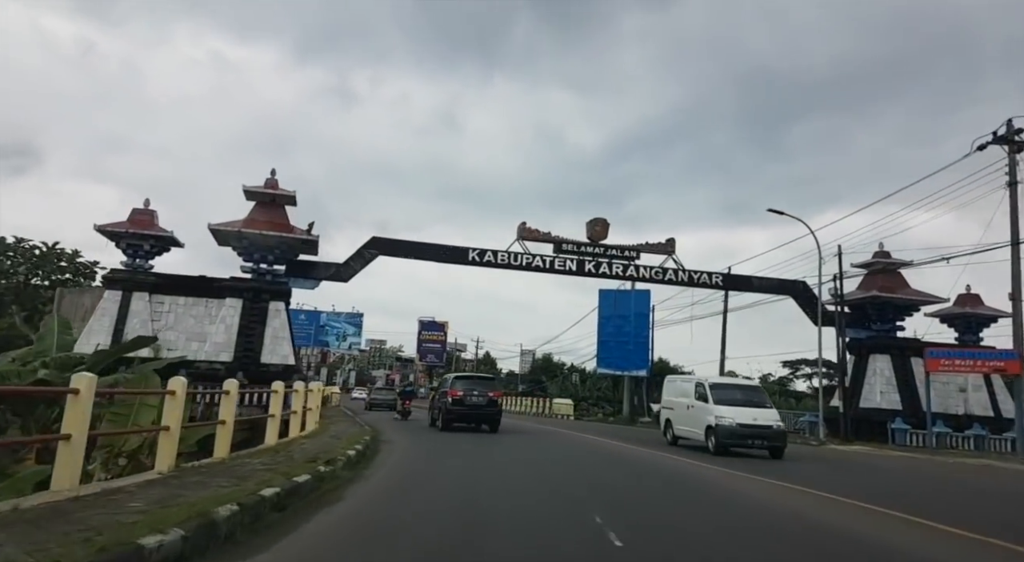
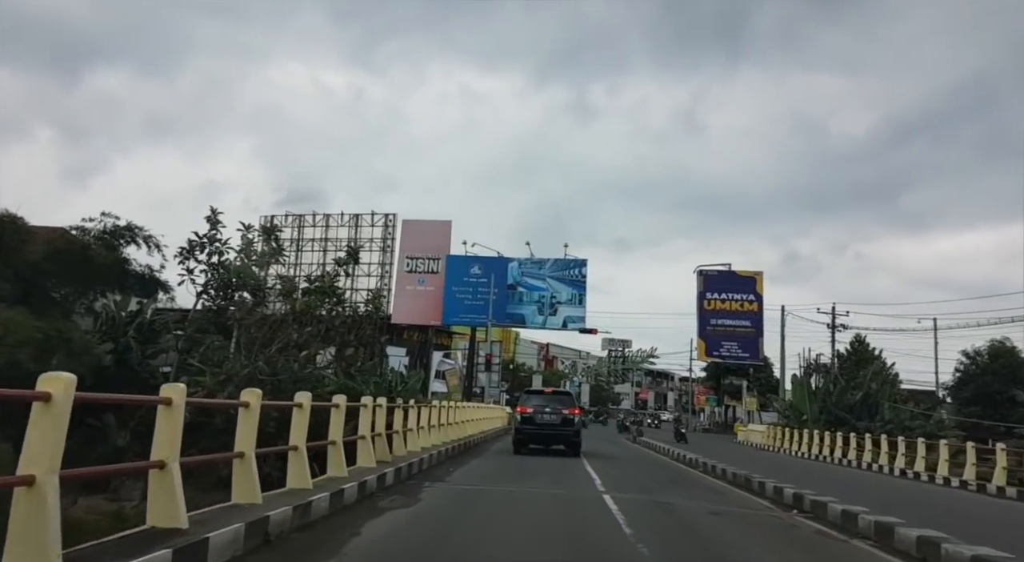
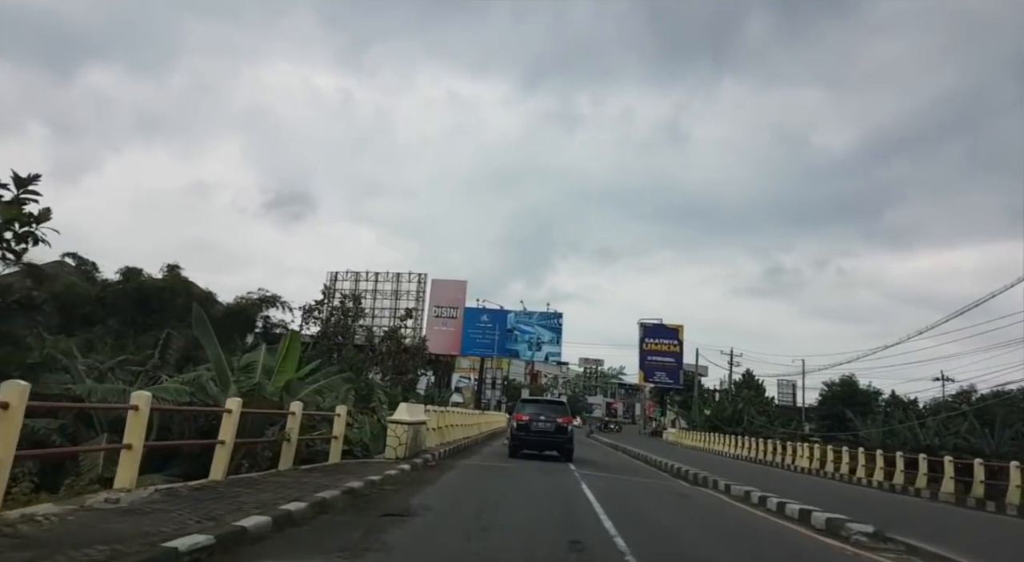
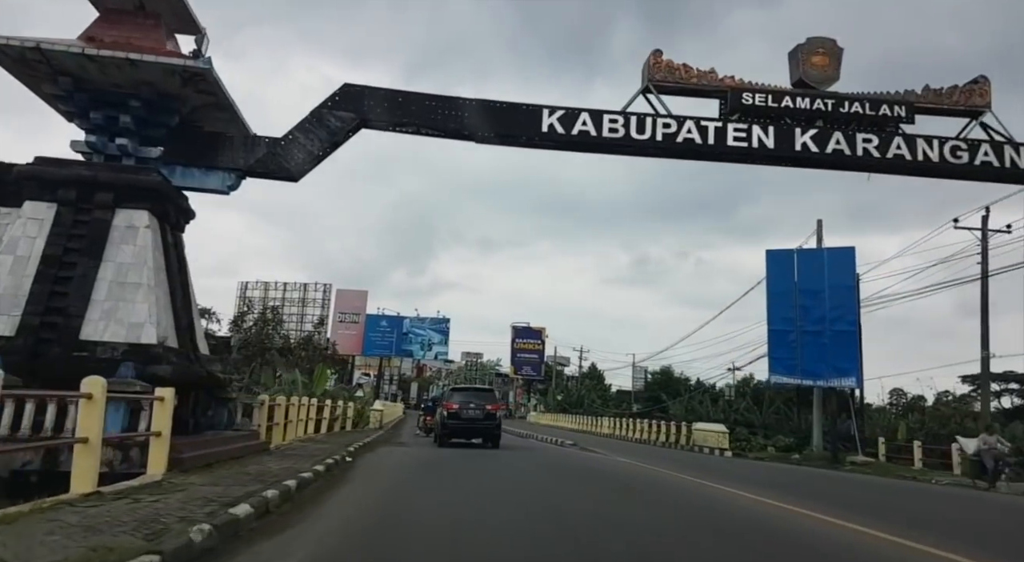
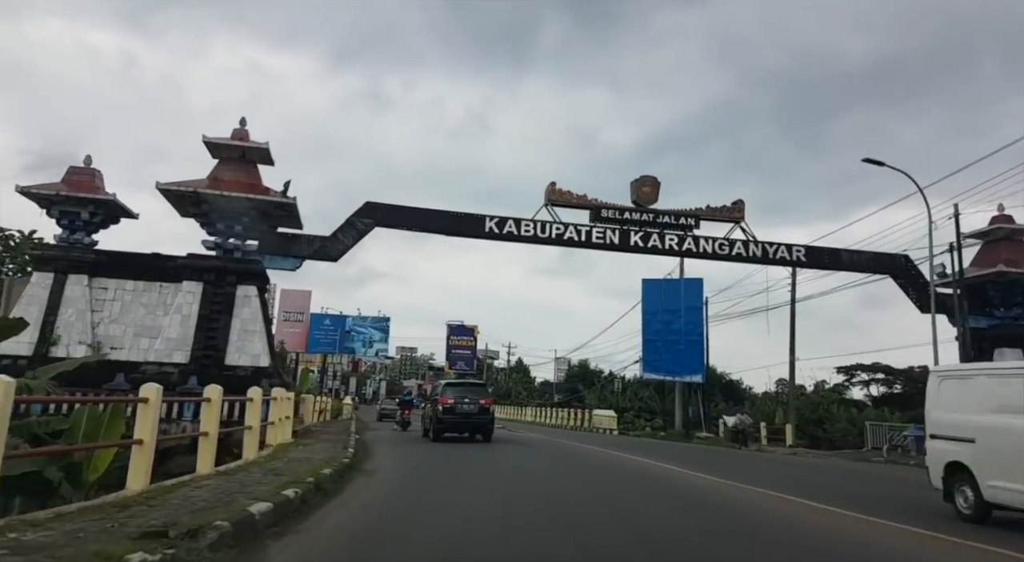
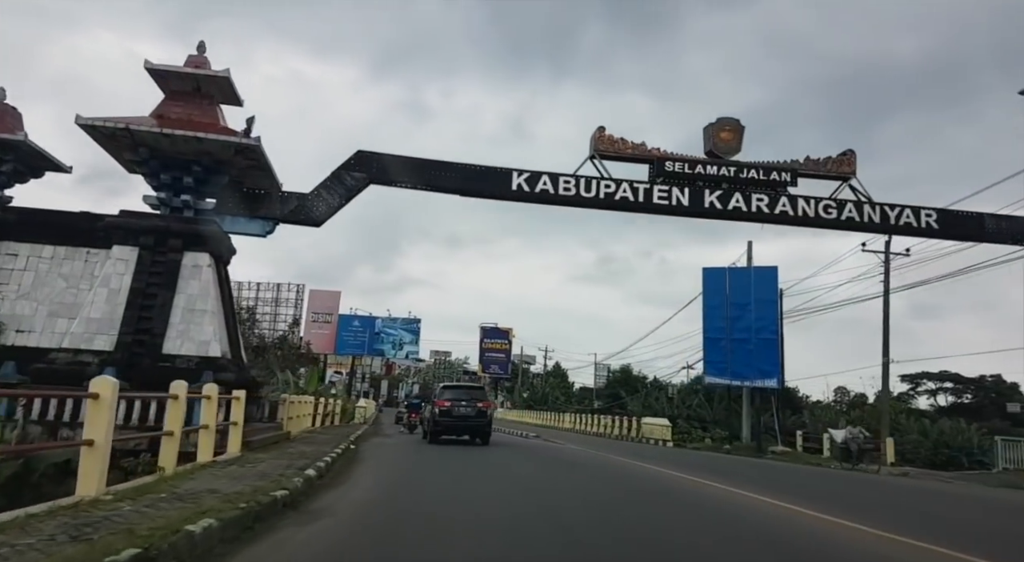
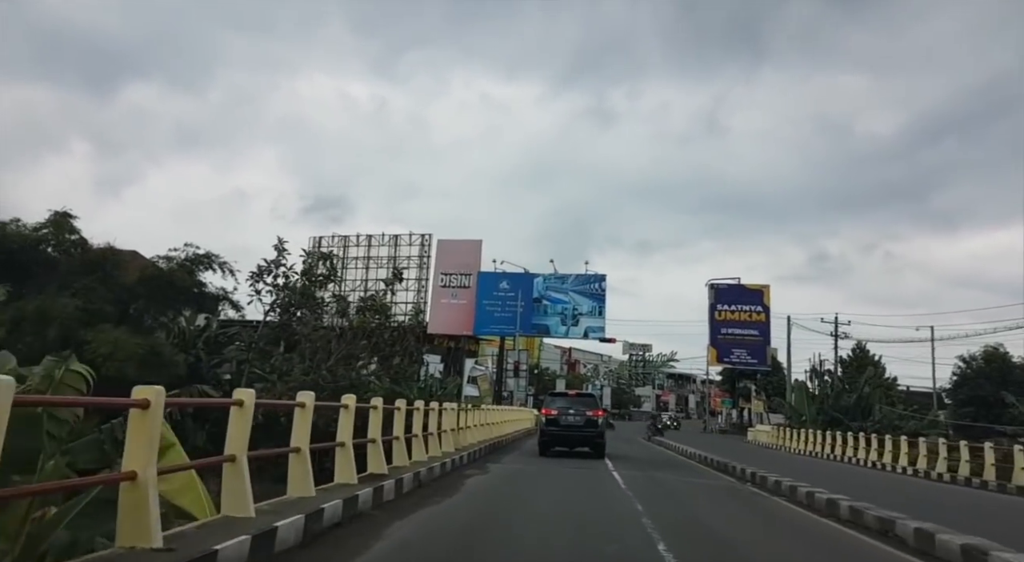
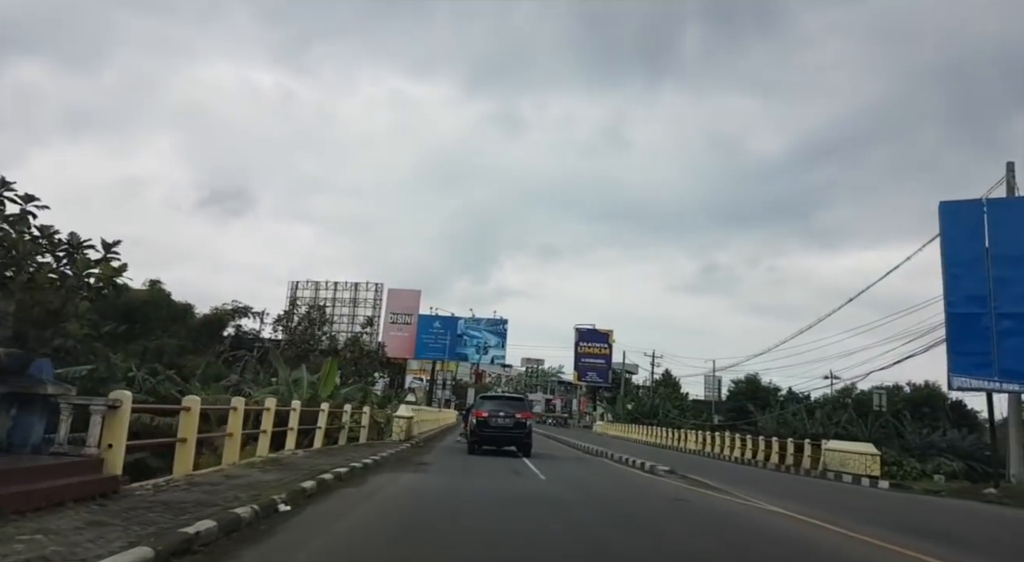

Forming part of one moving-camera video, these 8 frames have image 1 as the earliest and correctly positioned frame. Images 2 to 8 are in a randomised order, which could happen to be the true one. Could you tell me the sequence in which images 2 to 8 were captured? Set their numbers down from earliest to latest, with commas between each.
5, 6, 4, 8, 3, 7, 2
